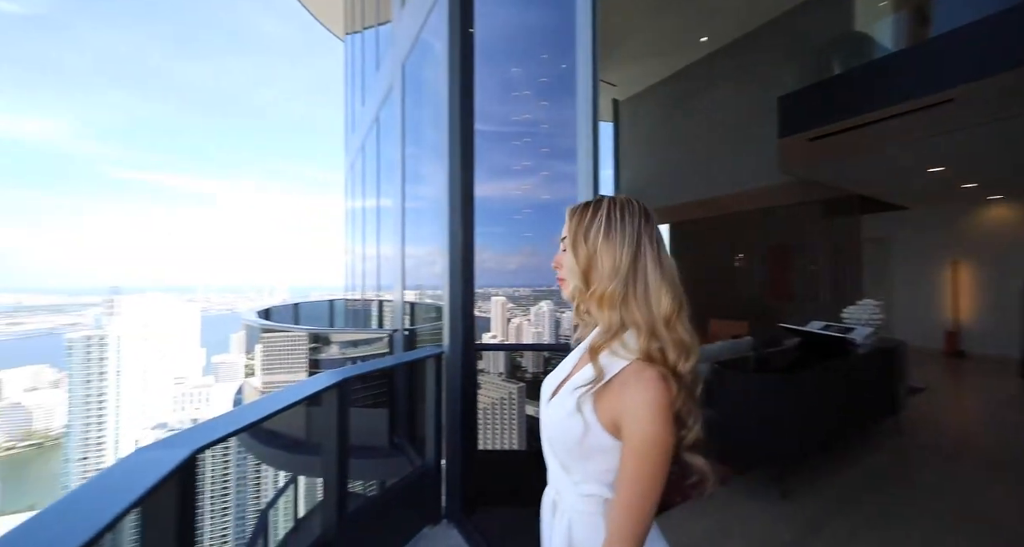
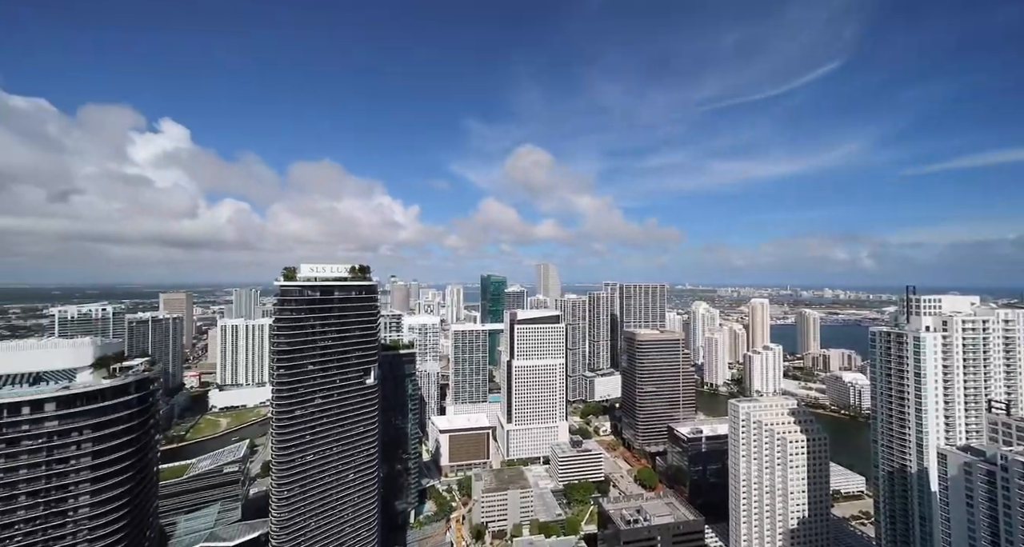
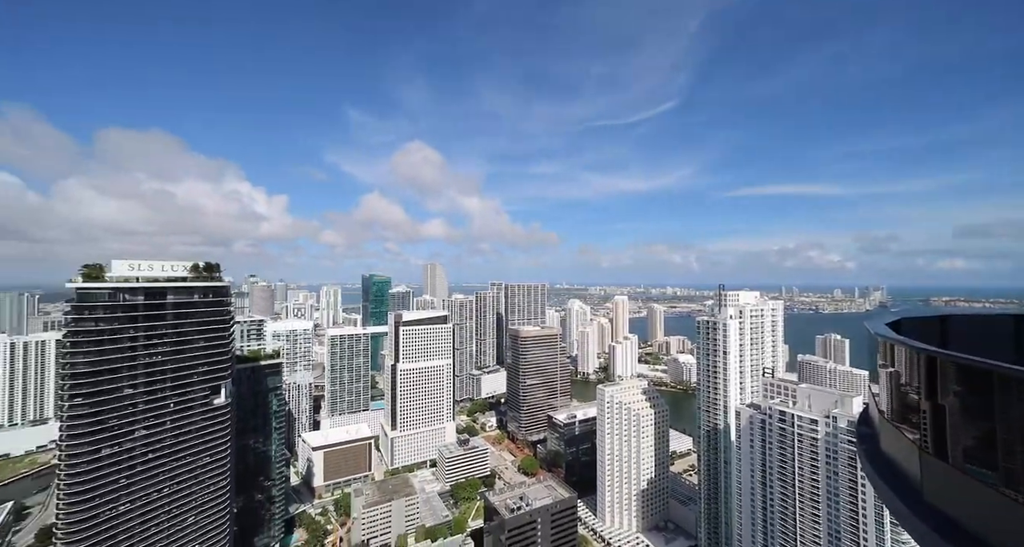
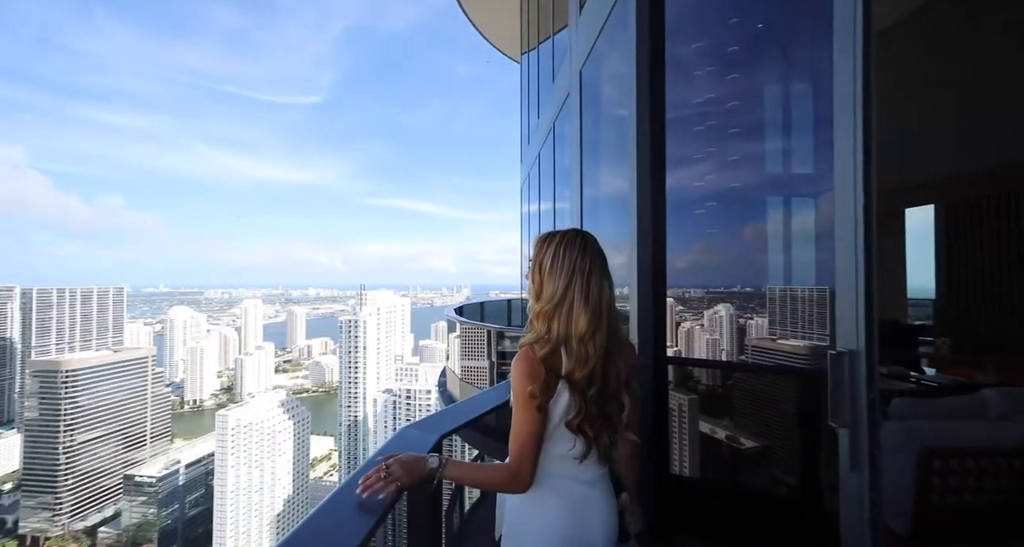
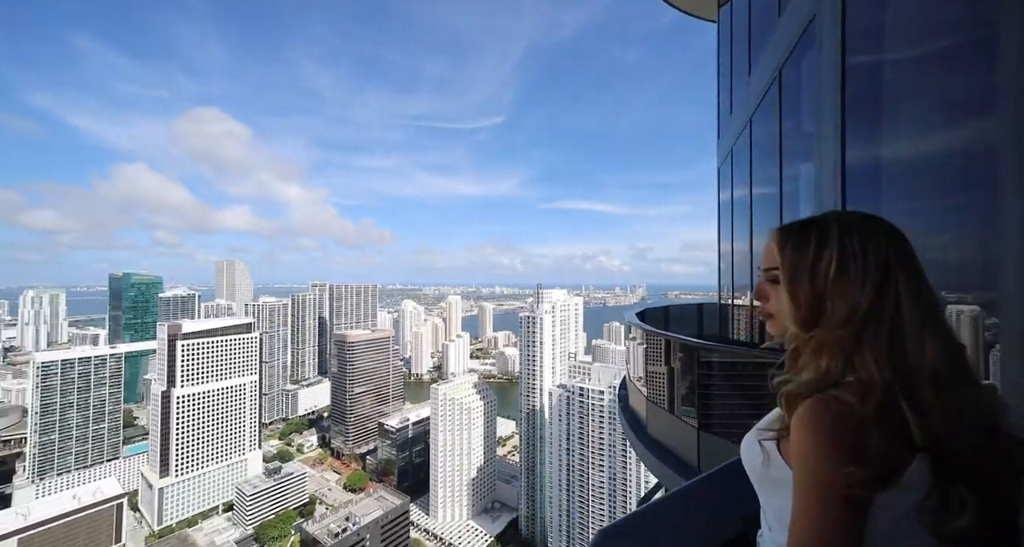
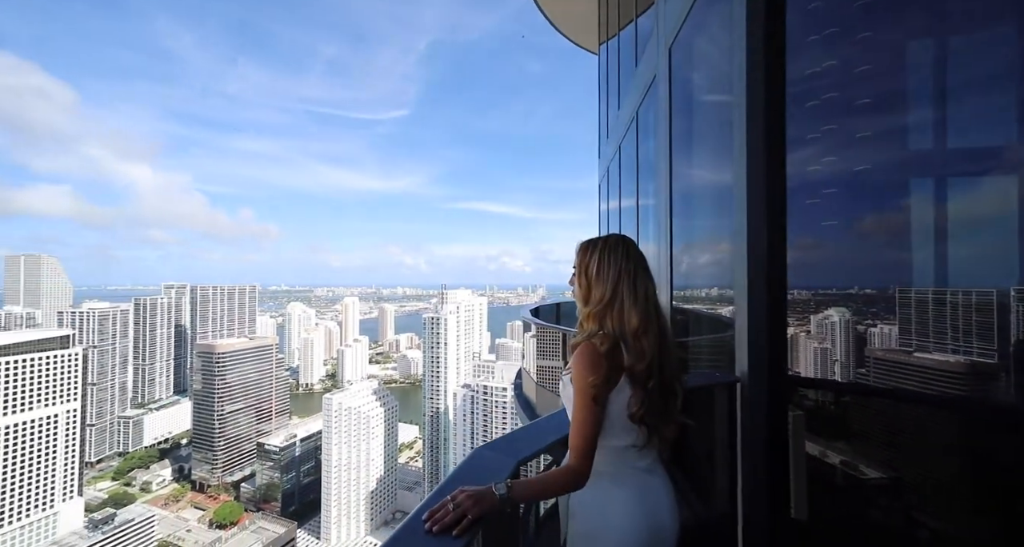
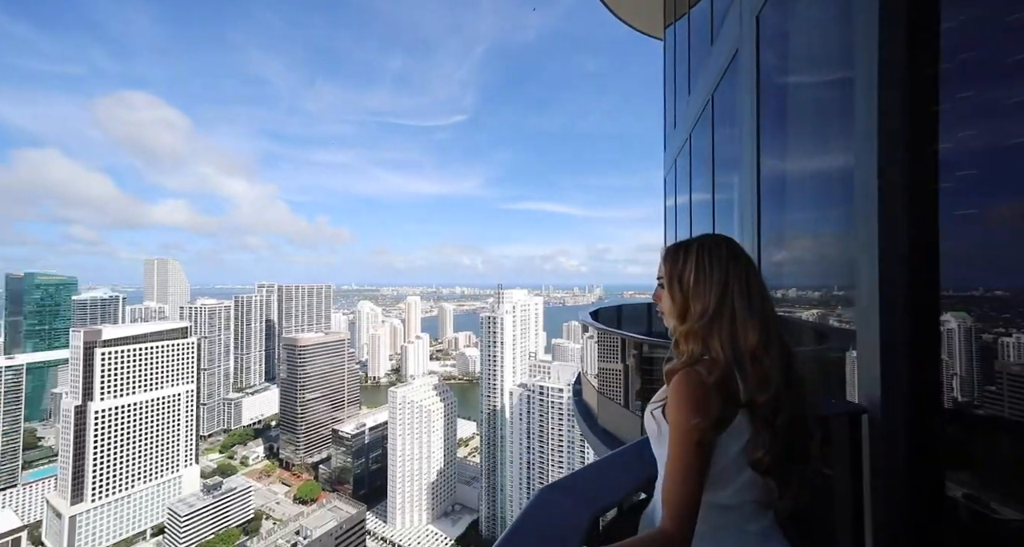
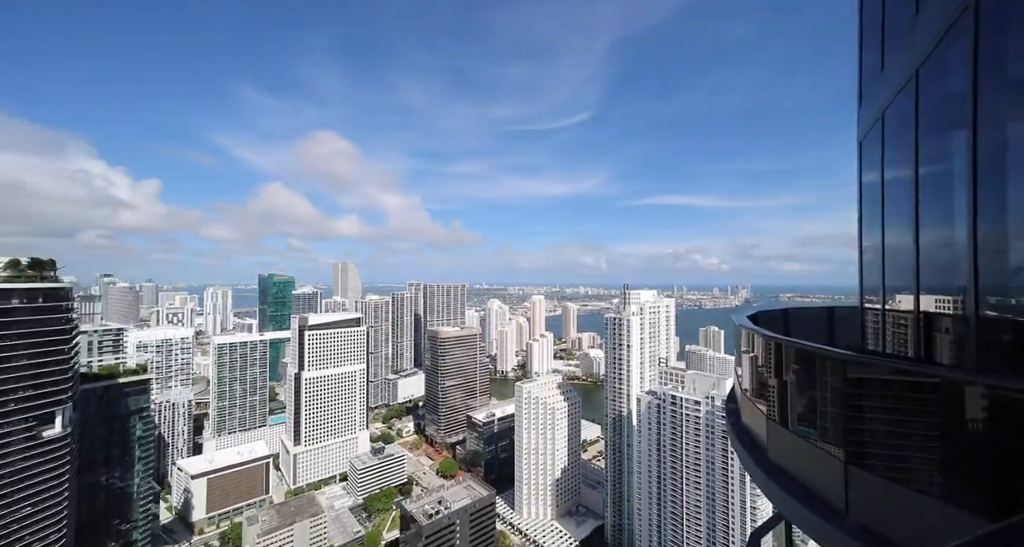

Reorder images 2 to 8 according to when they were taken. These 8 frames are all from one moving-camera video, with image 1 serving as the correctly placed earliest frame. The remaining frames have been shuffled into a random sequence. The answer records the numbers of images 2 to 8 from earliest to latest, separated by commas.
4, 6, 7, 5, 8, 3, 2
